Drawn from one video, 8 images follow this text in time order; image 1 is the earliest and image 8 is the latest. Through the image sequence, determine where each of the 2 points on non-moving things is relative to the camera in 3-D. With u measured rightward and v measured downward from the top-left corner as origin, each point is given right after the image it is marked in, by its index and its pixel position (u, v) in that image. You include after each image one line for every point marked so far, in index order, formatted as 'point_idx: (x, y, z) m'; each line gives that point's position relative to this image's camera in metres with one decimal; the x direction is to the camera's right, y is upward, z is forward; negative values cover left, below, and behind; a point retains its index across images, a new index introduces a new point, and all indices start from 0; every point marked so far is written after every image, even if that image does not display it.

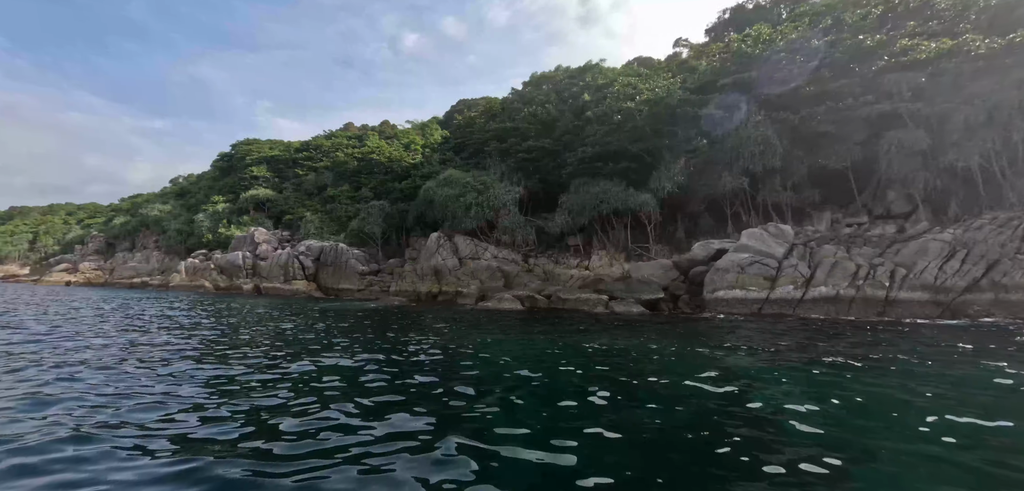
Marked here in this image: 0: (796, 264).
0: (+9.1, -0.6, +17.3) m
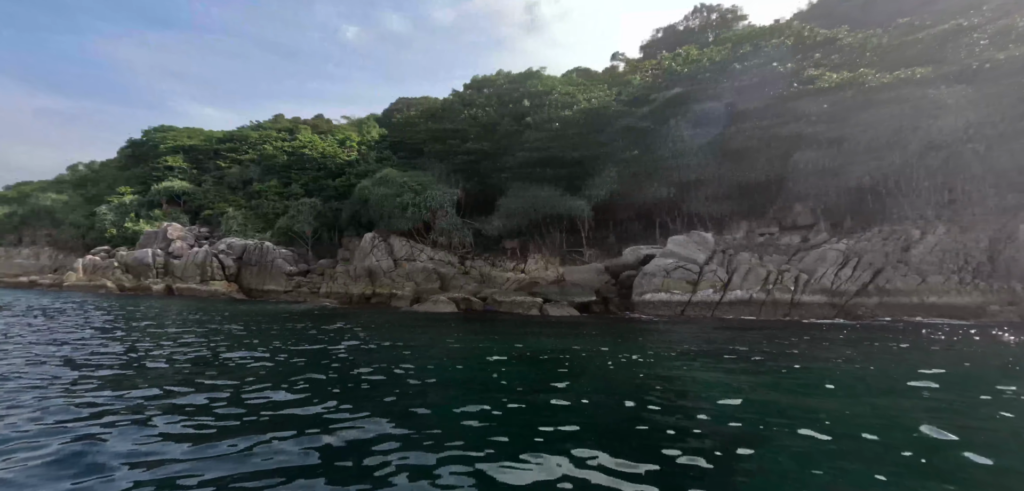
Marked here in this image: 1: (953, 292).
0: (+7.1, -0.9, +18.6) m
1: (+12.4, -1.4, +15.0) m
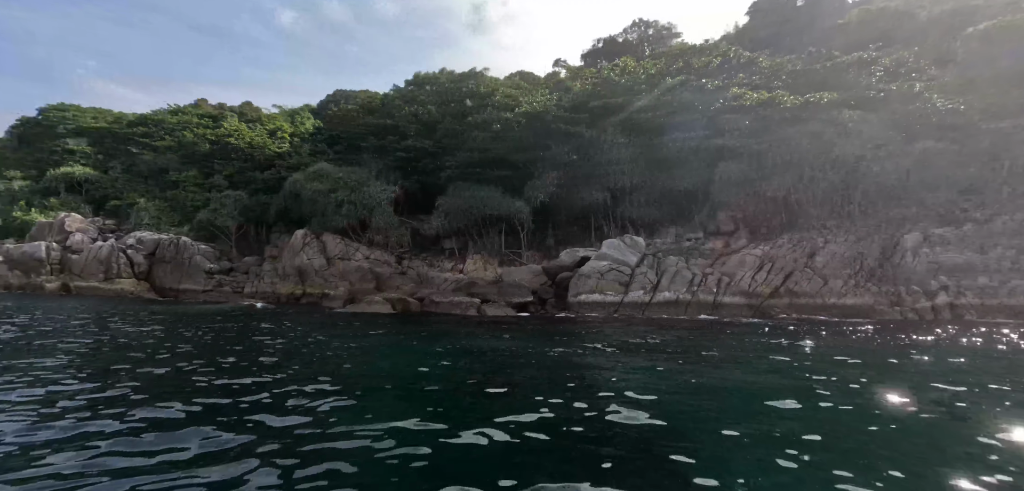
0: (+4.9, -1.0, +19.6) m
1: (+10.7, -1.6, +16.9) m
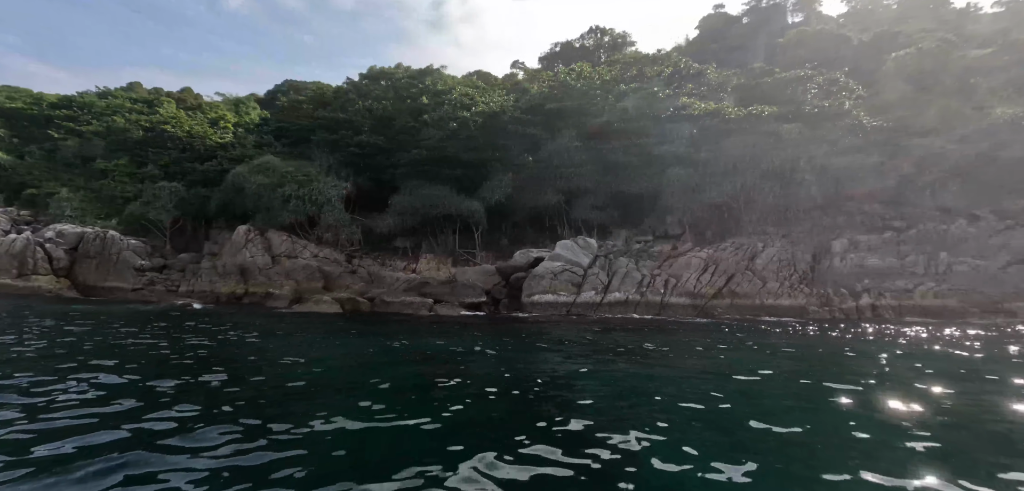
0: (+3.2, -1.0, +20.0) m
1: (+9.3, -1.7, +18.0) m
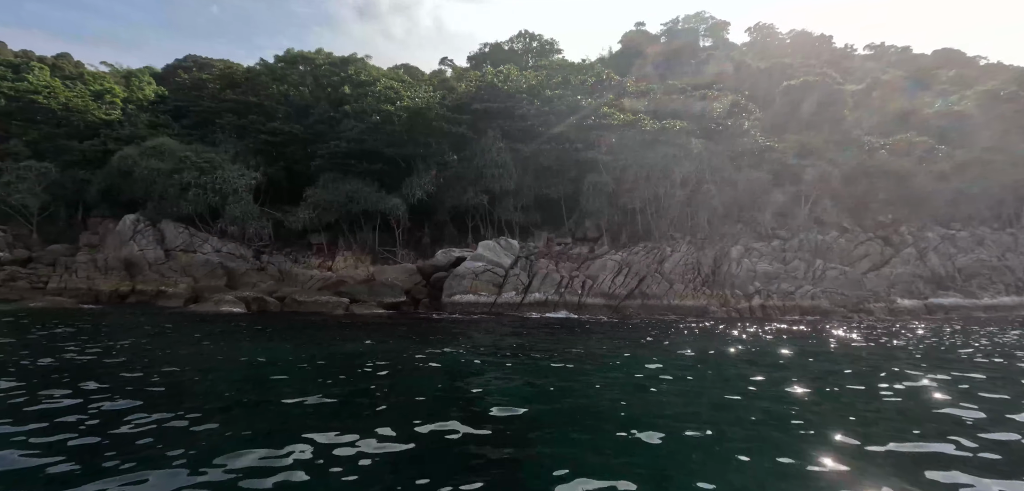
0: (+0.3, -1.1, +20.4) m
1: (+6.6, -1.9, +19.5) m
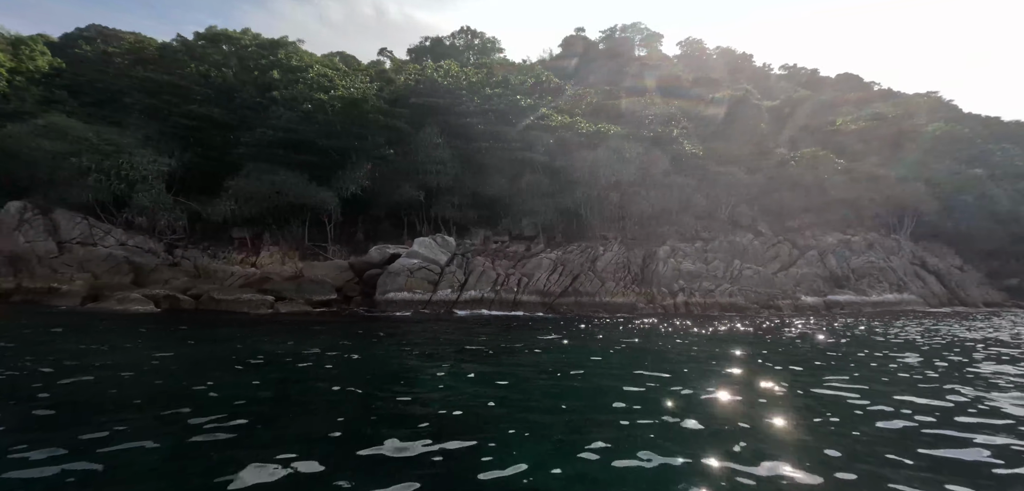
0: (-2.1, -1.0, +20.2) m
1: (+4.3, -1.9, +20.4) m
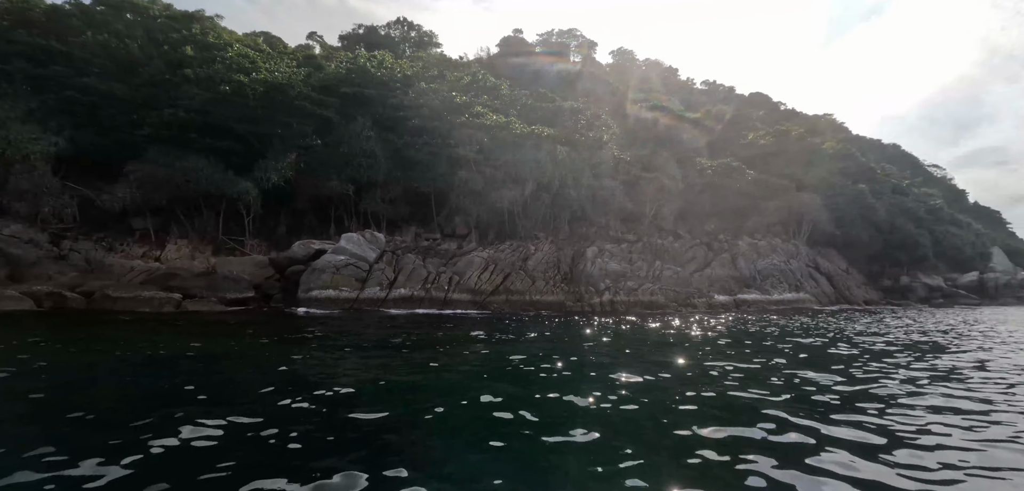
0: (-4.6, -0.9, +19.7) m
1: (+1.6, -1.9, +20.9) m
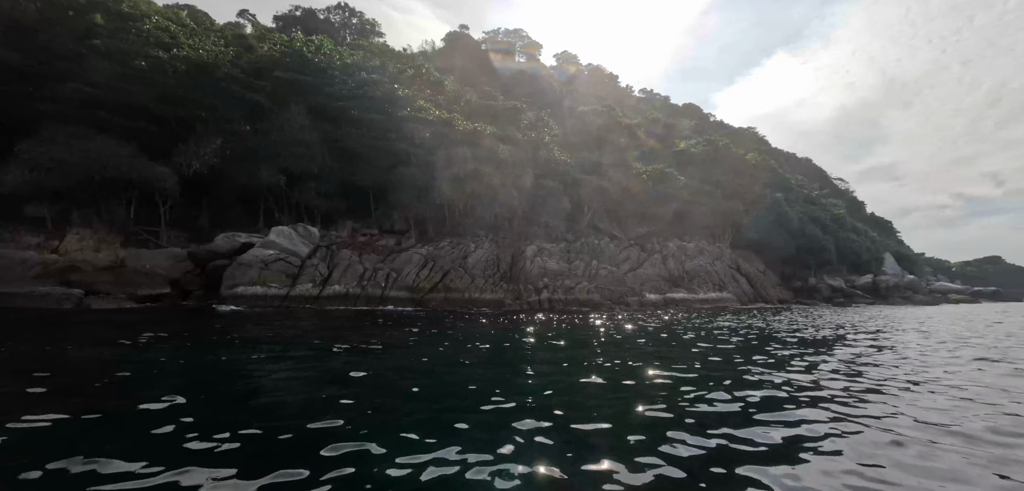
0: (-6.7, -0.7, +18.8) m
1: (-0.8, -1.8, +21.0) m
